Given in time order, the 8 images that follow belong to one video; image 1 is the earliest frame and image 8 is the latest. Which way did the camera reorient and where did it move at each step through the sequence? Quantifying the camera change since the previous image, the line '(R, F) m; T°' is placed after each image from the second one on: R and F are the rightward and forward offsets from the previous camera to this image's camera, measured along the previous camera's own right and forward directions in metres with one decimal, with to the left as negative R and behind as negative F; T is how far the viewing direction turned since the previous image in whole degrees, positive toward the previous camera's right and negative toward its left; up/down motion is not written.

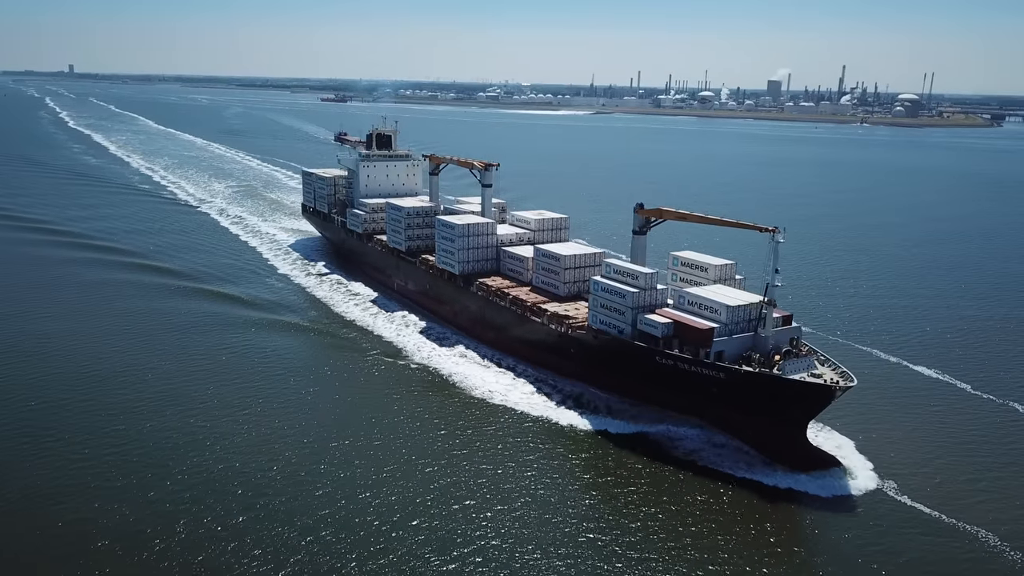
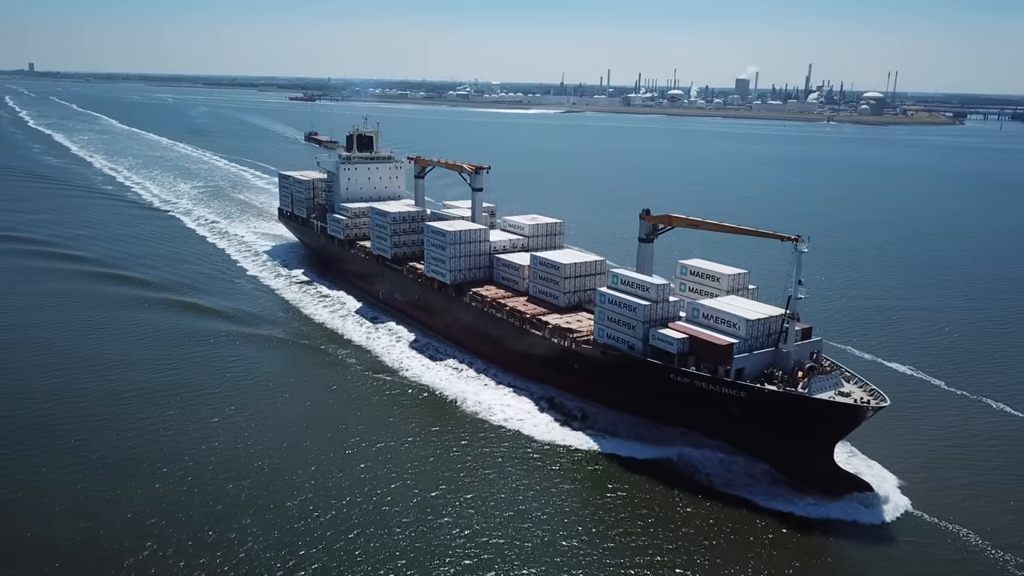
(-0.9, +1.7) m; +2°
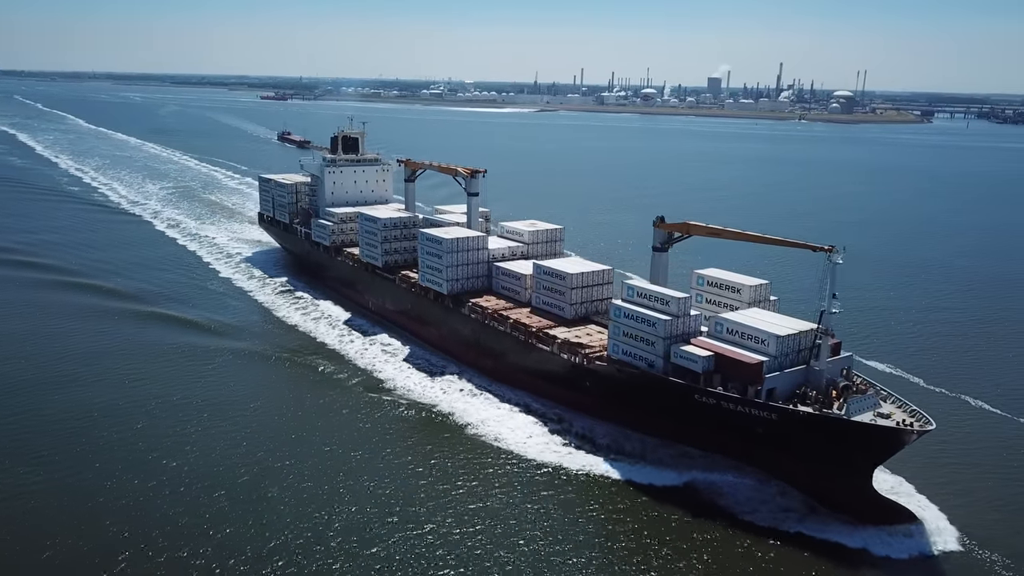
(-1.0, +1.7) m; +2°
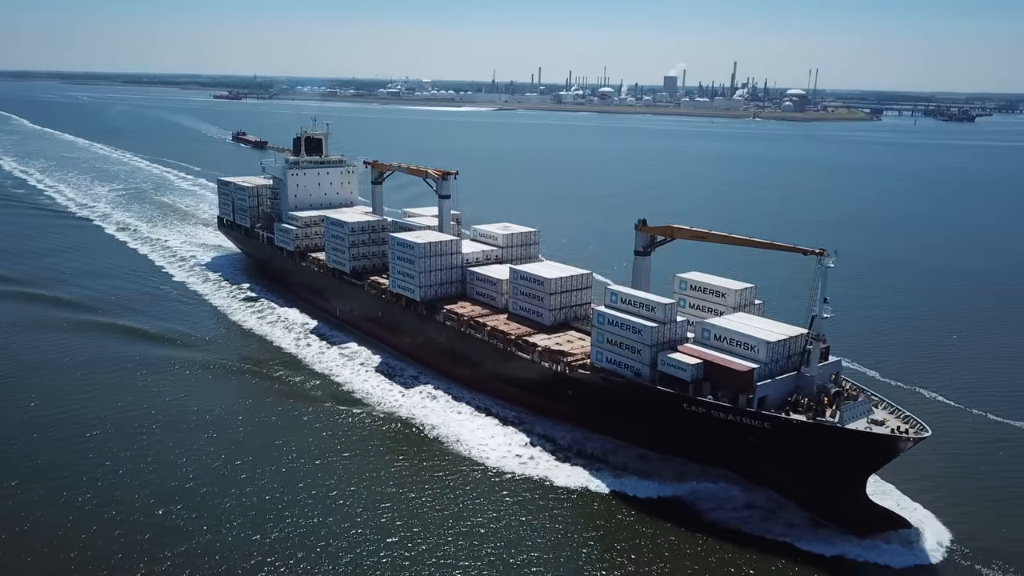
(-0.5, +0.9) m; +3°
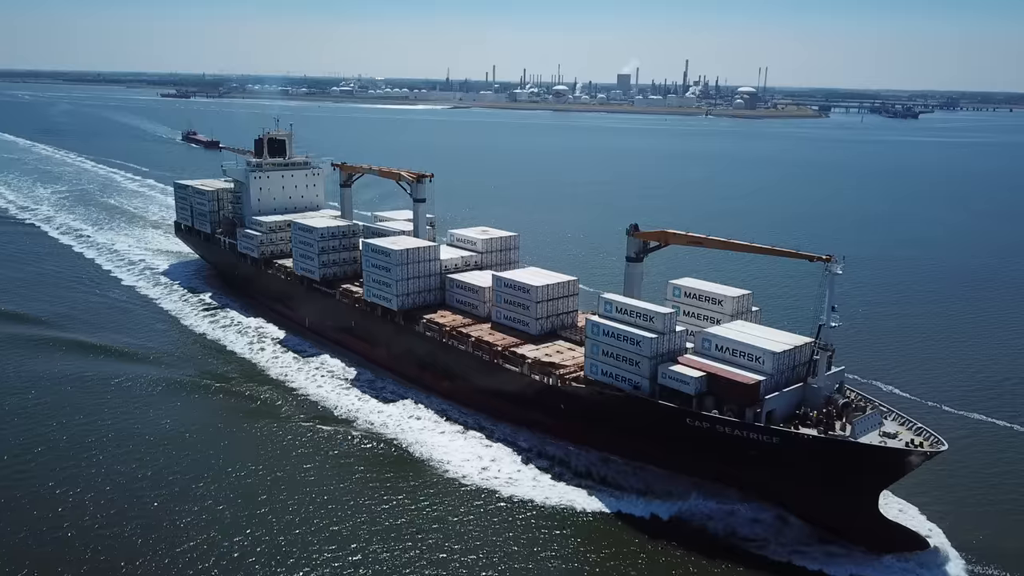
(-0.9, +1.2) m; +3°
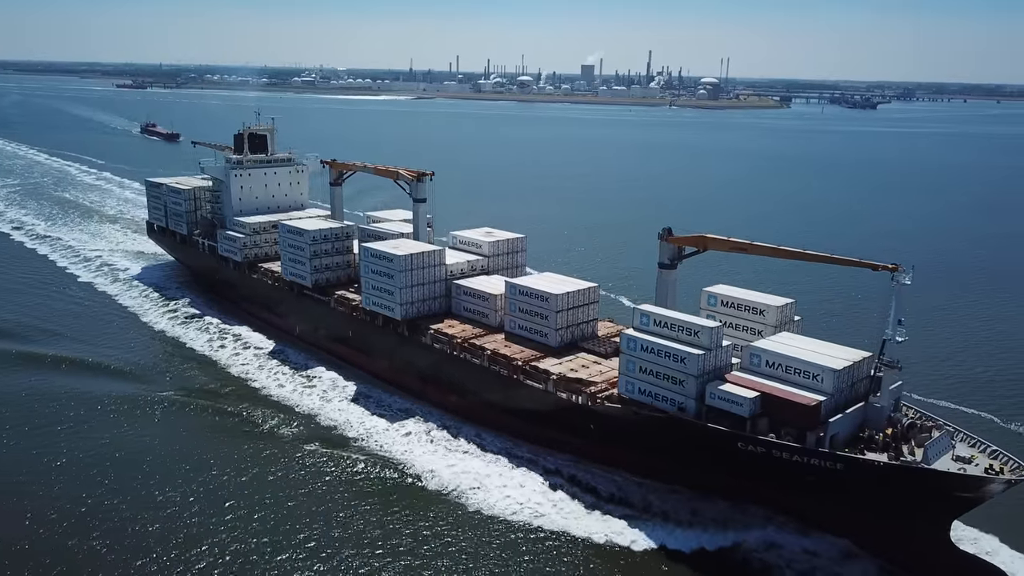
(-1.6, +1.9) m; +2°
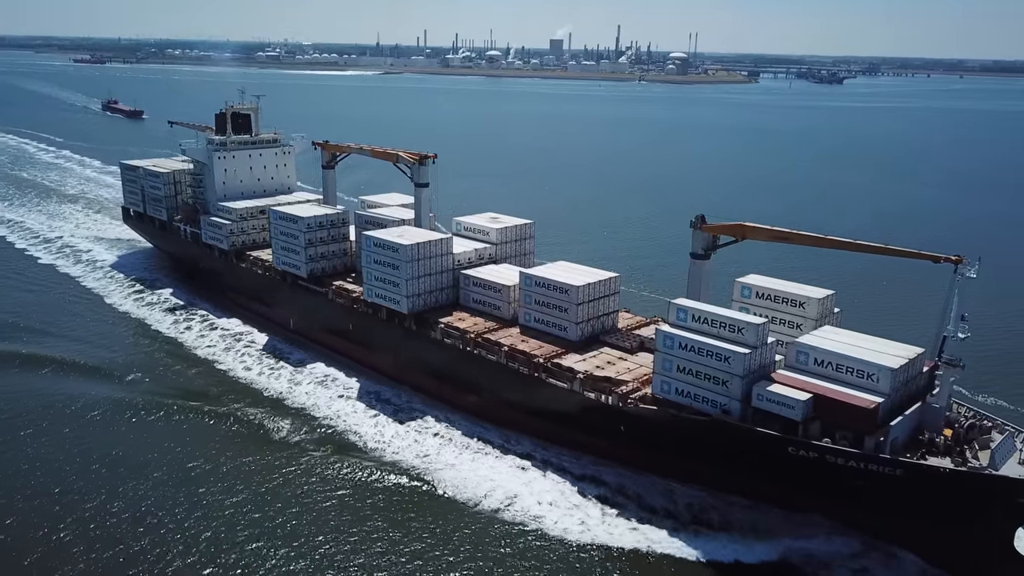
(-1.4, +1.5) m; +2°
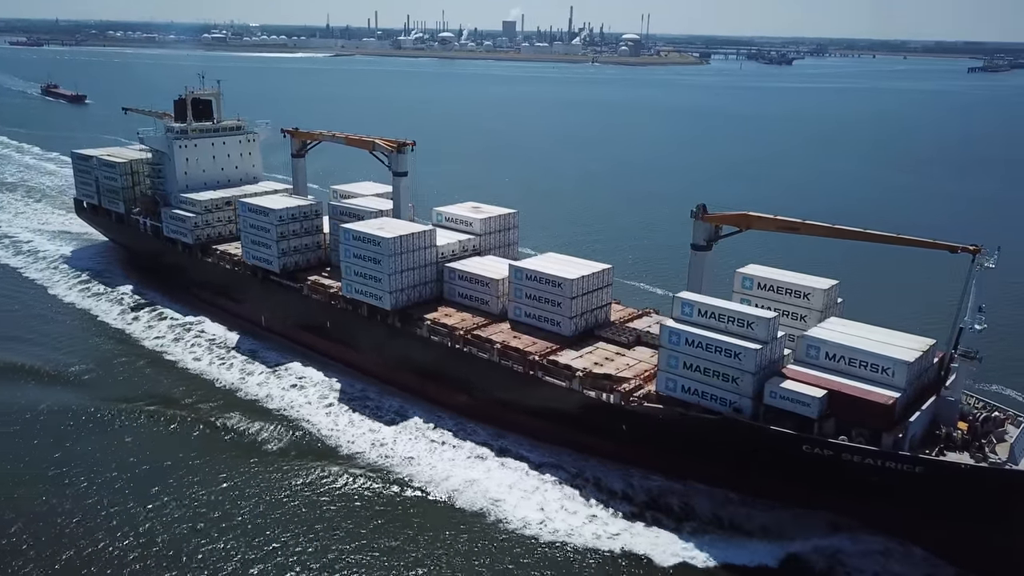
(-0.9, +1.0) m; +3°
